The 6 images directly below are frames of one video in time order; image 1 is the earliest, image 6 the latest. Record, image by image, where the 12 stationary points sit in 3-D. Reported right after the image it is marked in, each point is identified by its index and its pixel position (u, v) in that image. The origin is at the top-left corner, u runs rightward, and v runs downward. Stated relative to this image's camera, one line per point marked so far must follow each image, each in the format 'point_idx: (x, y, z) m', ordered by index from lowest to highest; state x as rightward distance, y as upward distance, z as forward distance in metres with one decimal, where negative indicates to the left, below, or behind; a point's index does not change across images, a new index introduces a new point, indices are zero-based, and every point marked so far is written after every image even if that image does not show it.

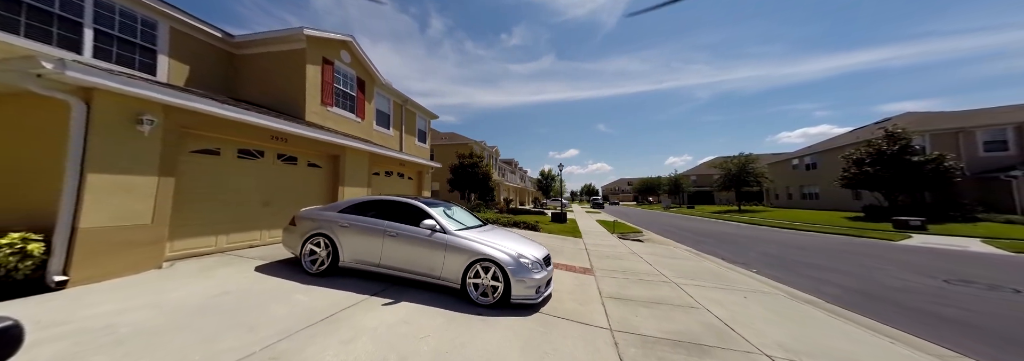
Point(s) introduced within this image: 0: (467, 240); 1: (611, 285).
0: (-0.7, -1.1, +3.9) m
1: (+2.5, -2.6, +5.6) m
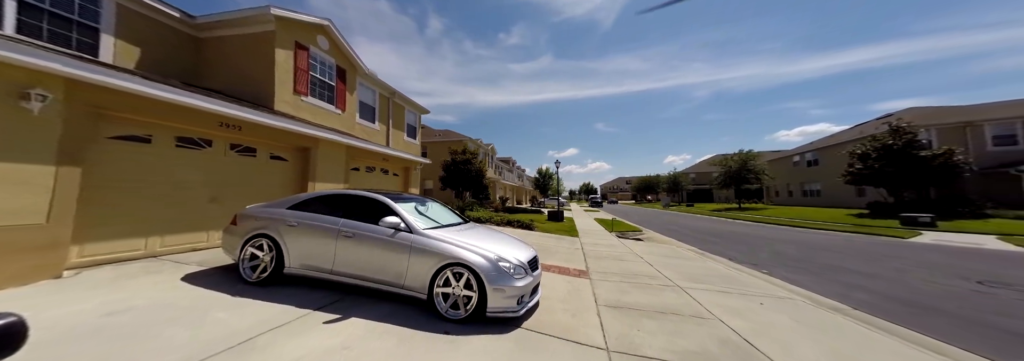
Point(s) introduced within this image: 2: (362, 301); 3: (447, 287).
0: (-1.1, -0.9, +3.2) m
1: (+2.2, -2.5, +5.0) m
2: (-2.2, -1.8, +3.2) m
3: (-0.9, -1.5, +3.1) m
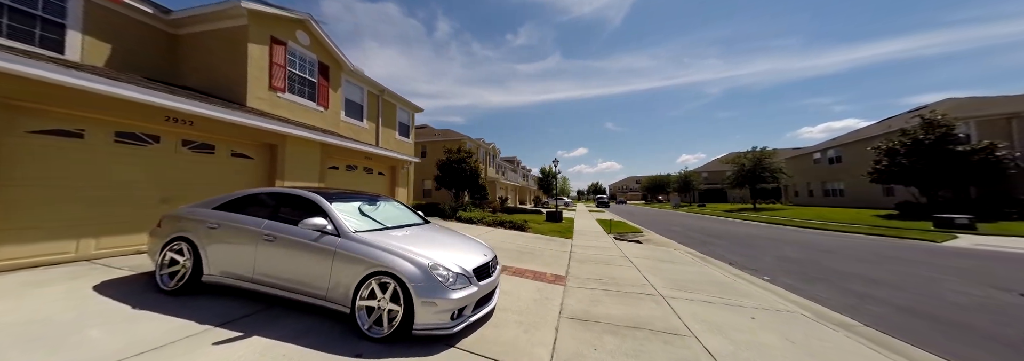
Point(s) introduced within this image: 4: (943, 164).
0: (-1.9, -0.9, +2.9) m
1: (+1.4, -2.4, +4.5) m
2: (-3.1, -1.7, +2.9) m
3: (-1.7, -1.5, +2.8) m
4: (+37.8, +1.5, +19.4) m
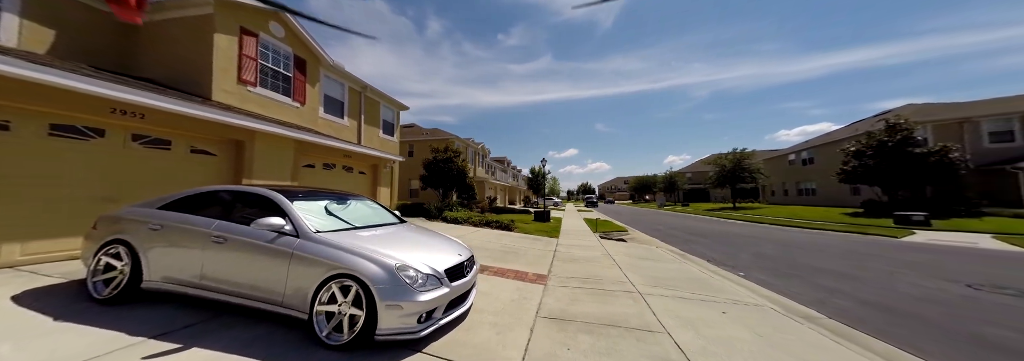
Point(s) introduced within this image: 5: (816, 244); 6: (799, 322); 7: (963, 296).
0: (-2.3, -0.8, +2.7) m
1: (+1.0, -2.4, +4.5) m
2: (-3.4, -1.7, +2.7) m
3: (-2.1, -1.4, +2.6) m
4: (+36.7, +1.5, +20.8) m
5: (+16.1, -3.3, +11.7) m
6: (+5.1, -2.5, +3.9) m
7: (+11.0, -2.8, +5.4) m
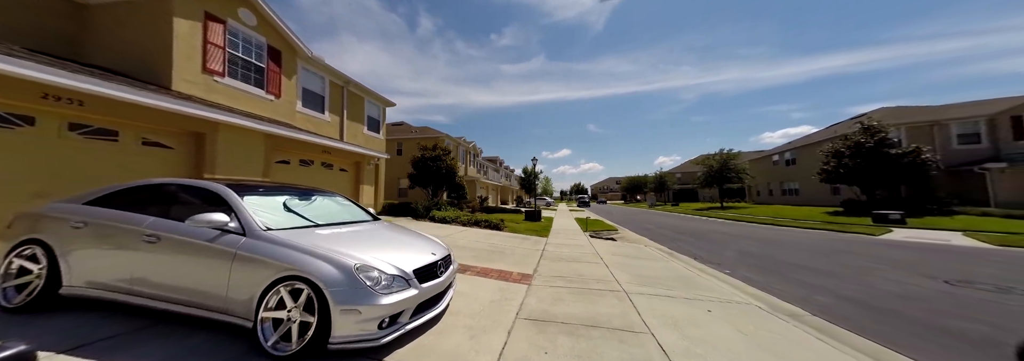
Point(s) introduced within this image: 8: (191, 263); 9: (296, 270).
0: (-2.6, -0.7, +2.4) m
1: (+0.6, -2.3, +4.3) m
2: (-3.8, -1.6, +2.4) m
3: (-2.4, -1.3, +2.3) m
4: (+35.9, +1.5, +21.6) m
5: (+15.5, -3.3, +11.9) m
6: (+4.7, -2.4, +3.8) m
7: (+10.6, -2.7, +5.5) m
8: (-3.4, -0.9, +2.4) m
9: (-2.2, -0.9, +2.3) m
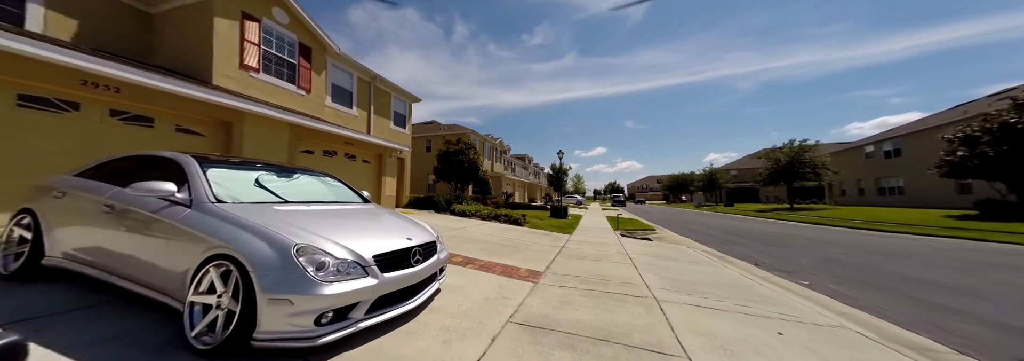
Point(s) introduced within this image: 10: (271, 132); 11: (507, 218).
0: (-2.8, -0.4, +2.2) m
1: (+0.6, -1.9, +3.5) m
2: (-4.0, -1.2, +2.2) m
3: (-2.7, -1.0, +2.0) m
4: (+37.9, +1.9, +15.8) m
5: (+16.4, -2.9, +9.0) m
6: (+4.6, -2.0, +2.5) m
7: (+10.6, -2.3, +3.3) m
8: (-3.7, -0.5, +2.2) m
9: (-2.5, -0.6, +1.9) m
10: (-7.4, +1.4, +6.9) m
11: (-0.3, -2.0, +11.8) m
